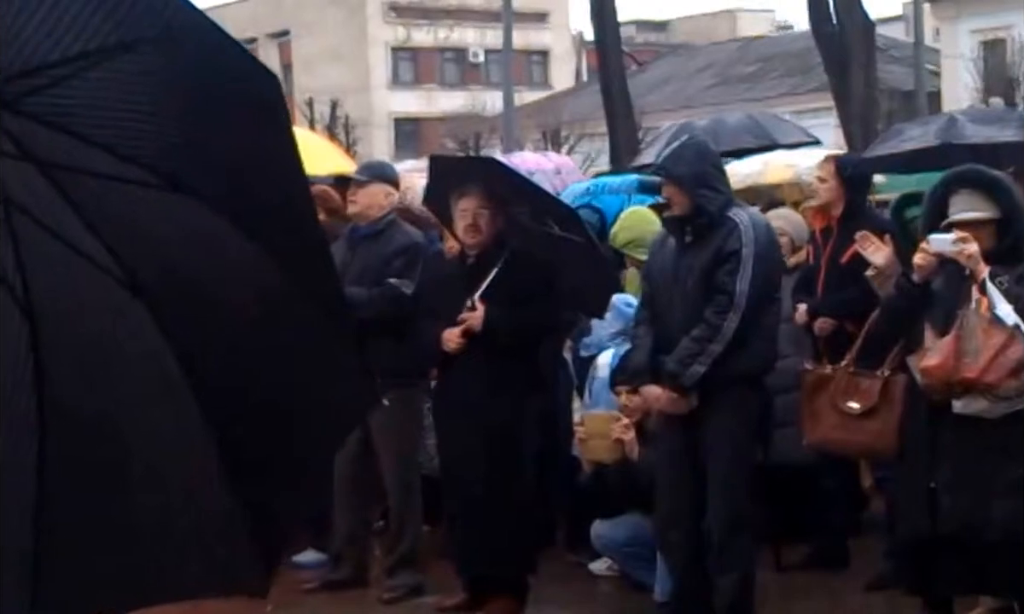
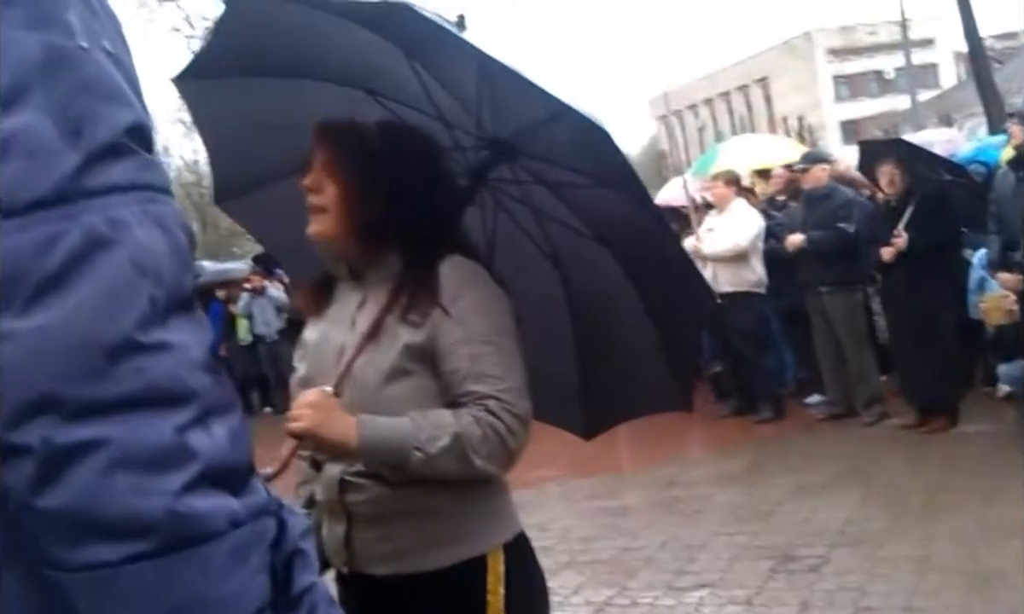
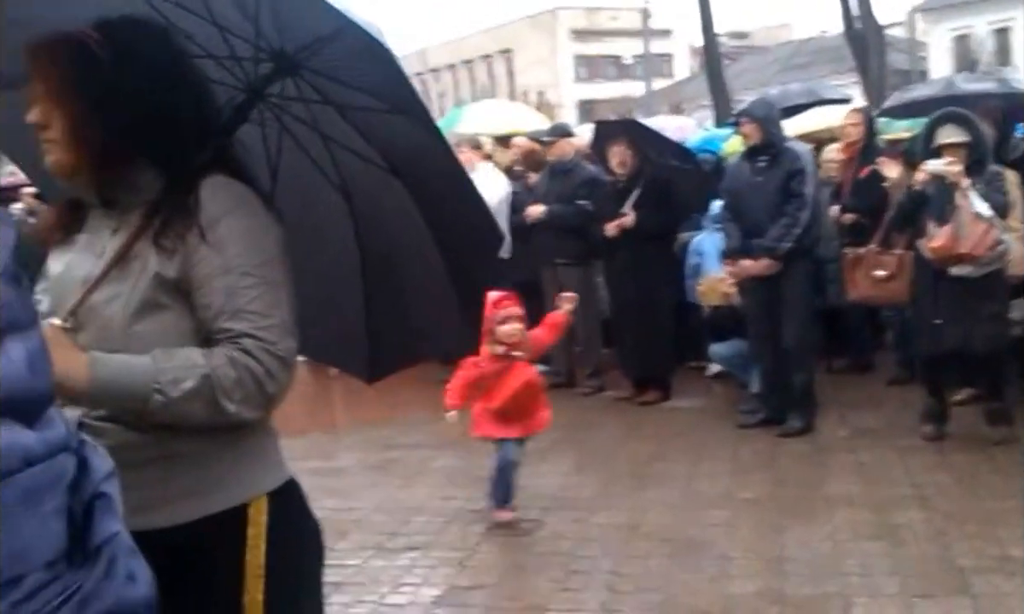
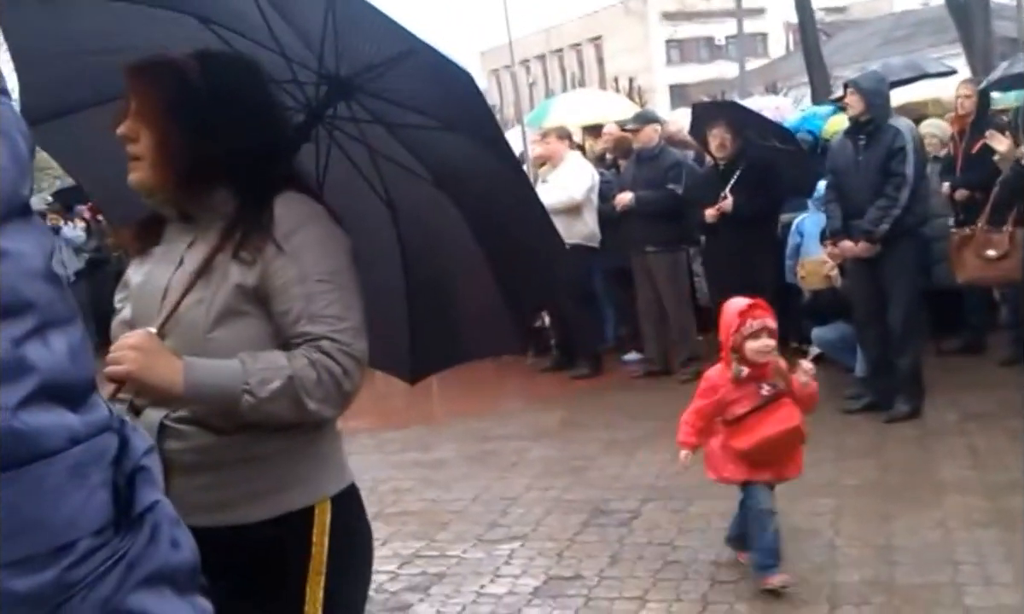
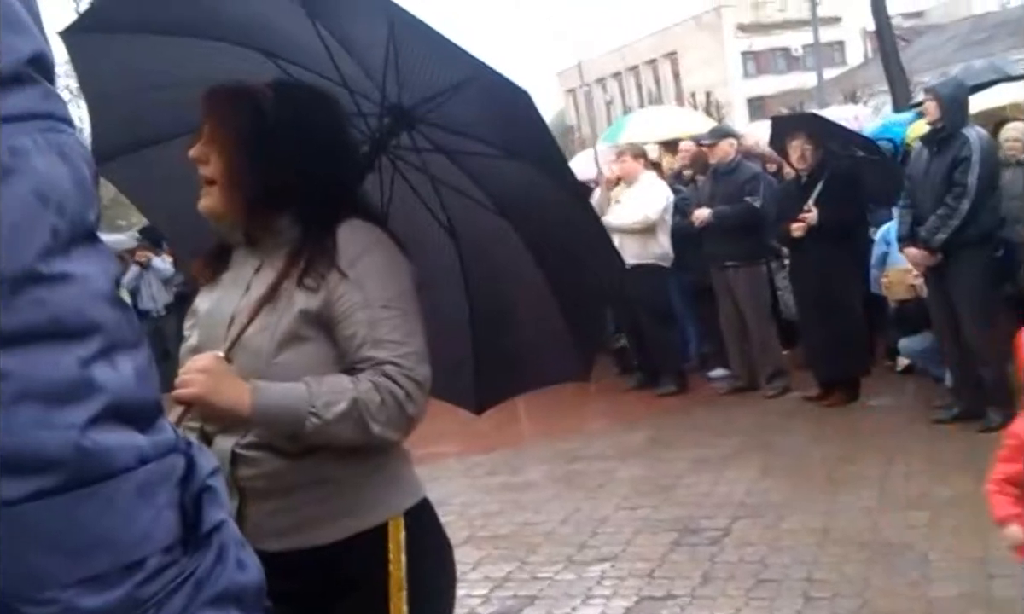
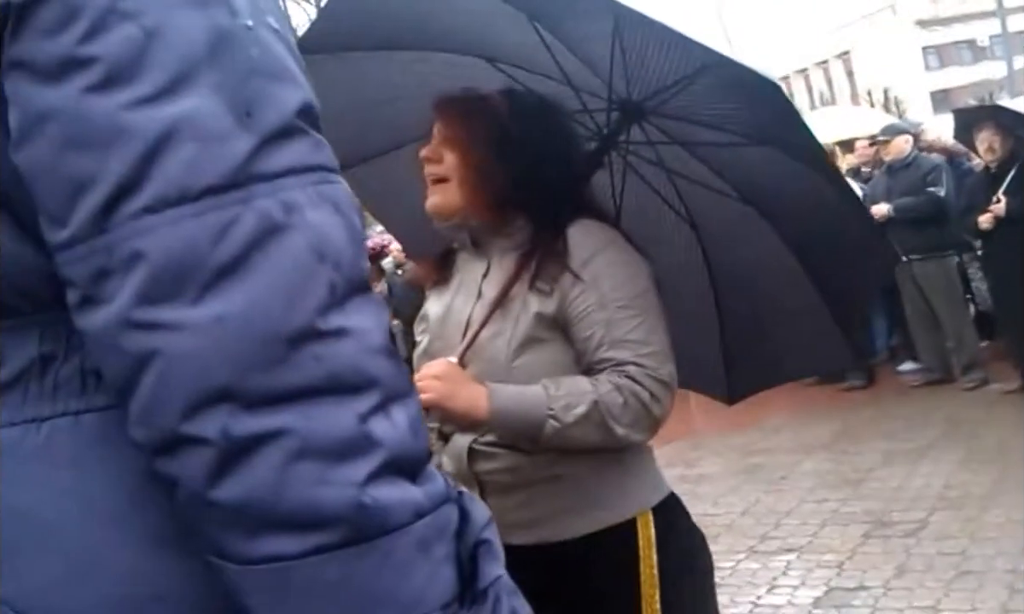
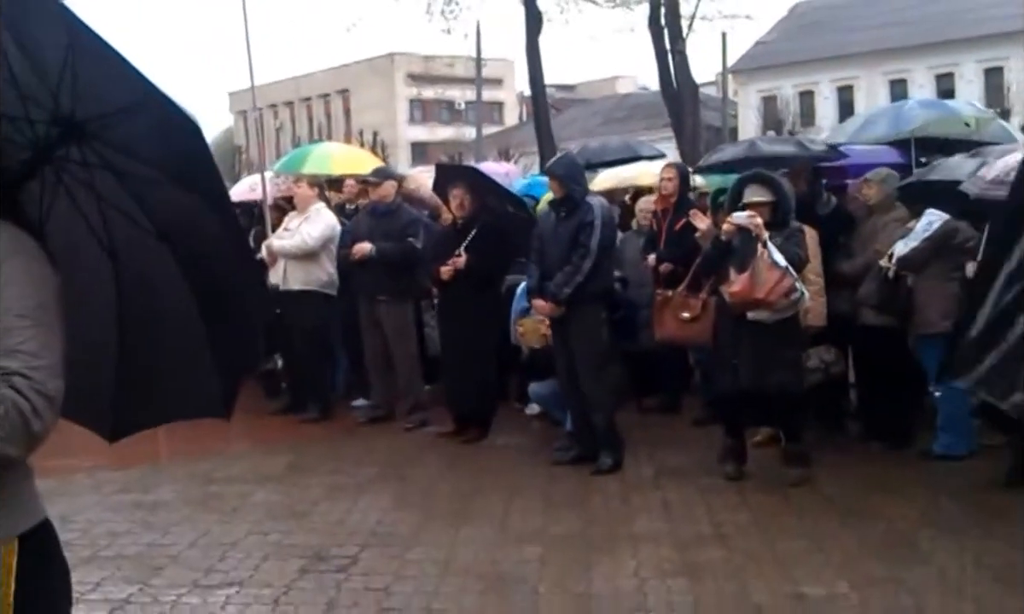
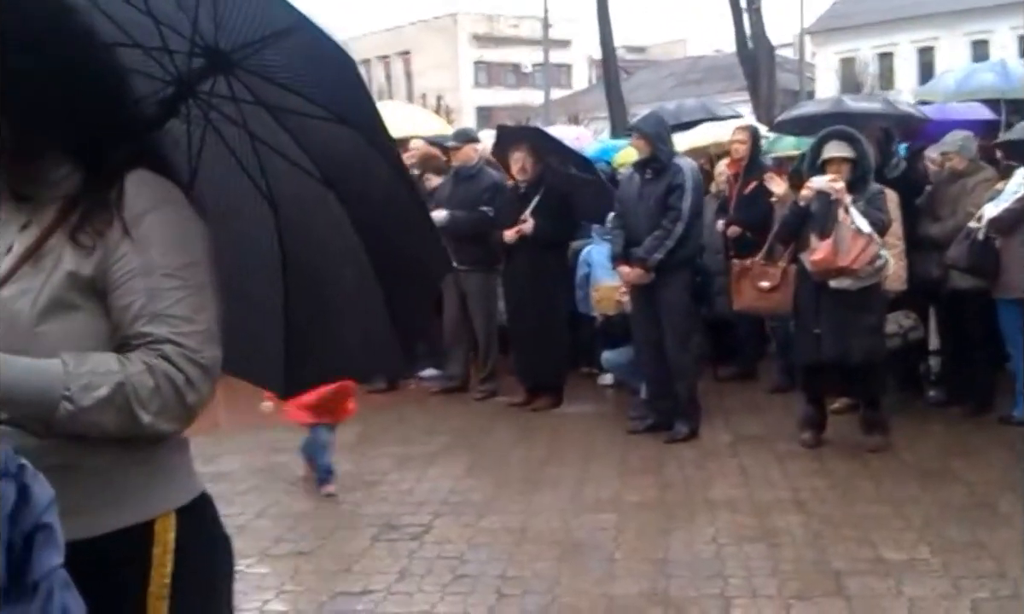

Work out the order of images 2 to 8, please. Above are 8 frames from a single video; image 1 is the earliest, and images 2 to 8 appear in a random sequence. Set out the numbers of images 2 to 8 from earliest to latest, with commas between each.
7, 8, 3, 4, 5, 2, 6
